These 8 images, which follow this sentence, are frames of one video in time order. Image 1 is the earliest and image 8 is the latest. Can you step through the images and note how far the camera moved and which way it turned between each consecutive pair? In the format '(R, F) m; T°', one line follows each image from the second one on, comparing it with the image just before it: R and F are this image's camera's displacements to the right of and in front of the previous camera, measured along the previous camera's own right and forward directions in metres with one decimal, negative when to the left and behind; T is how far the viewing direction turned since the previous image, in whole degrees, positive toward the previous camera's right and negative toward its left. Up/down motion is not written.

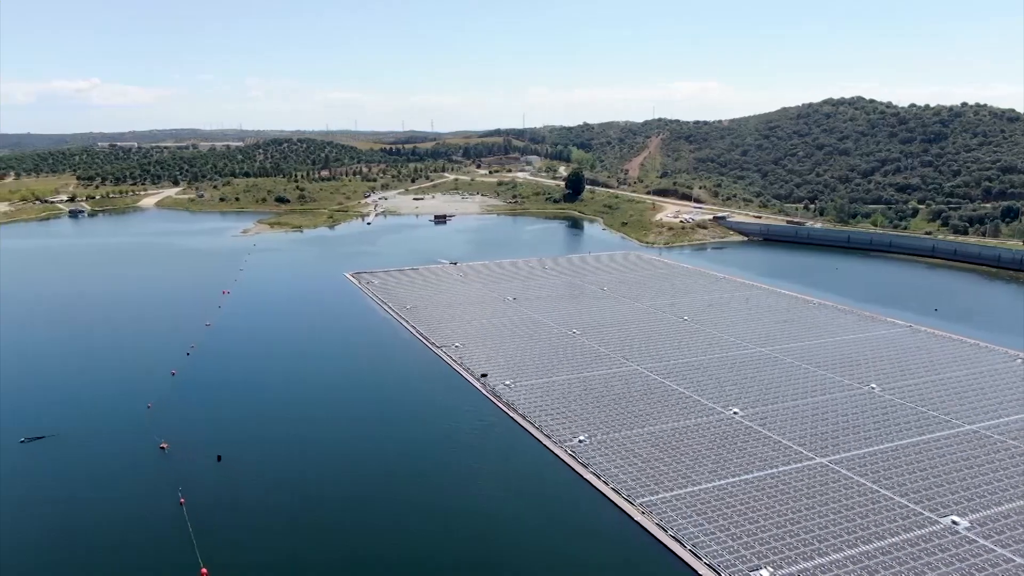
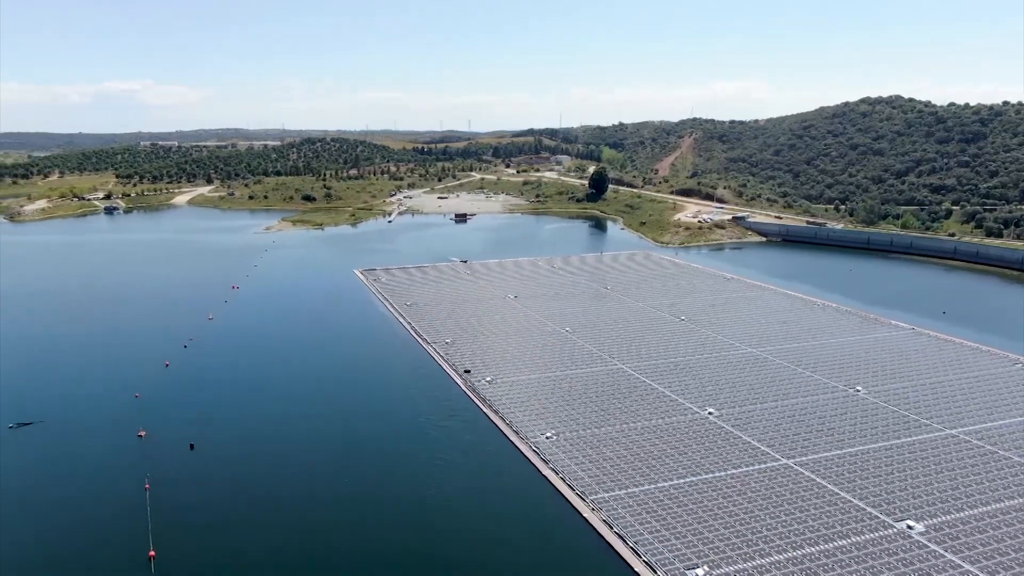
(+1.4, -0.1) m; -3°
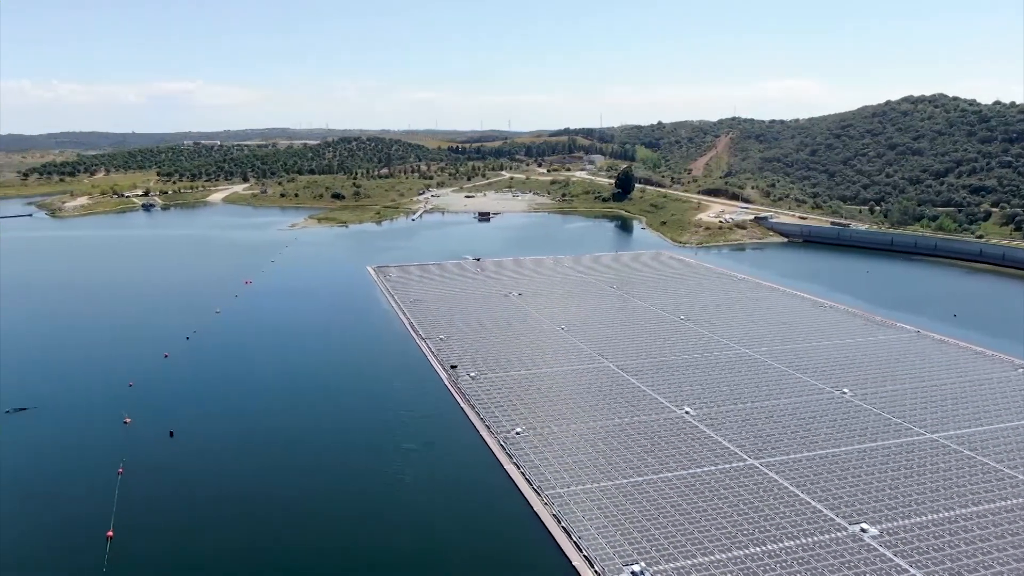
(+1.4, -0.1) m; -3°
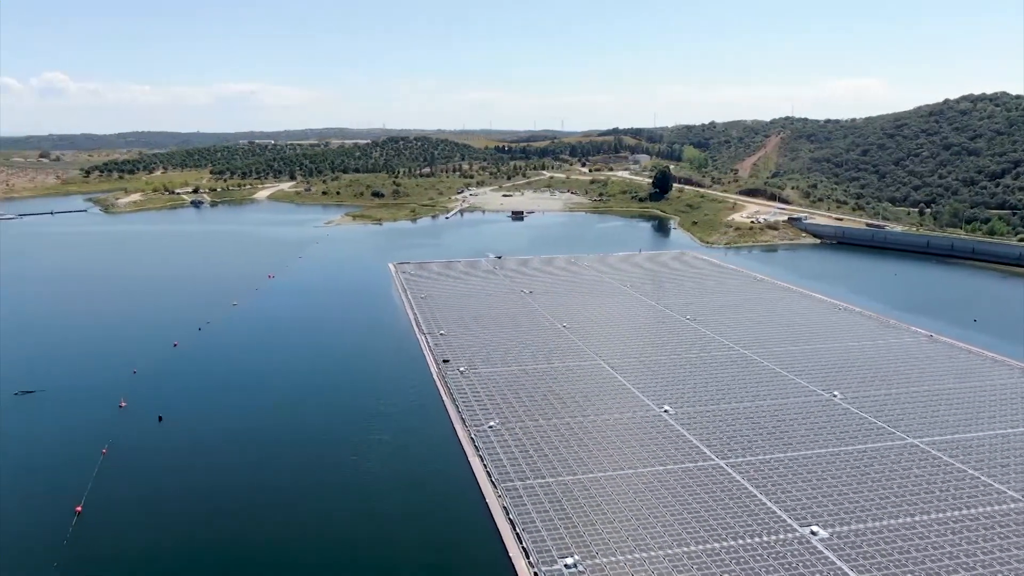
(+1.6, -0.1) m; -4°
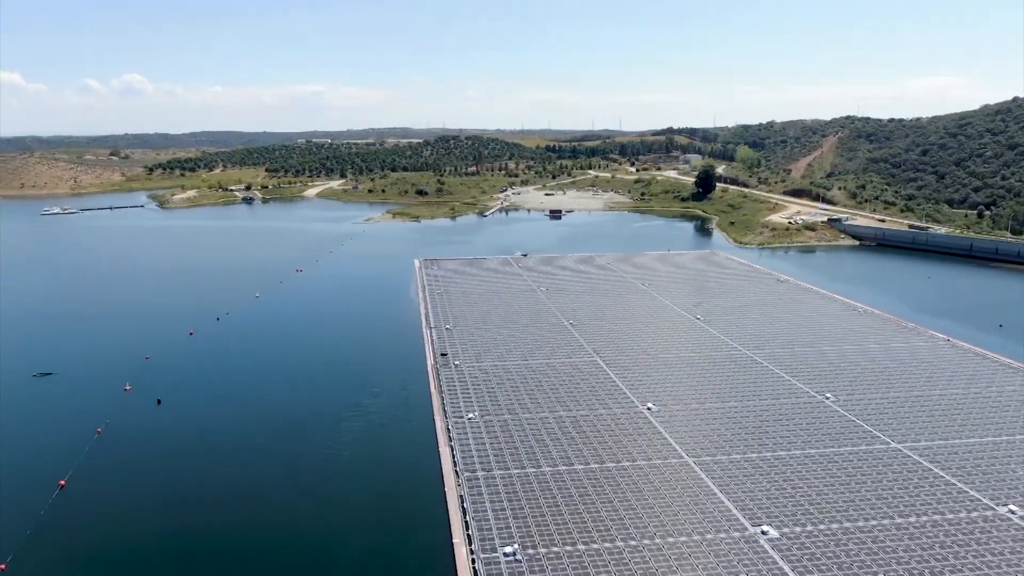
(+1.6, -0.1) m; -4°
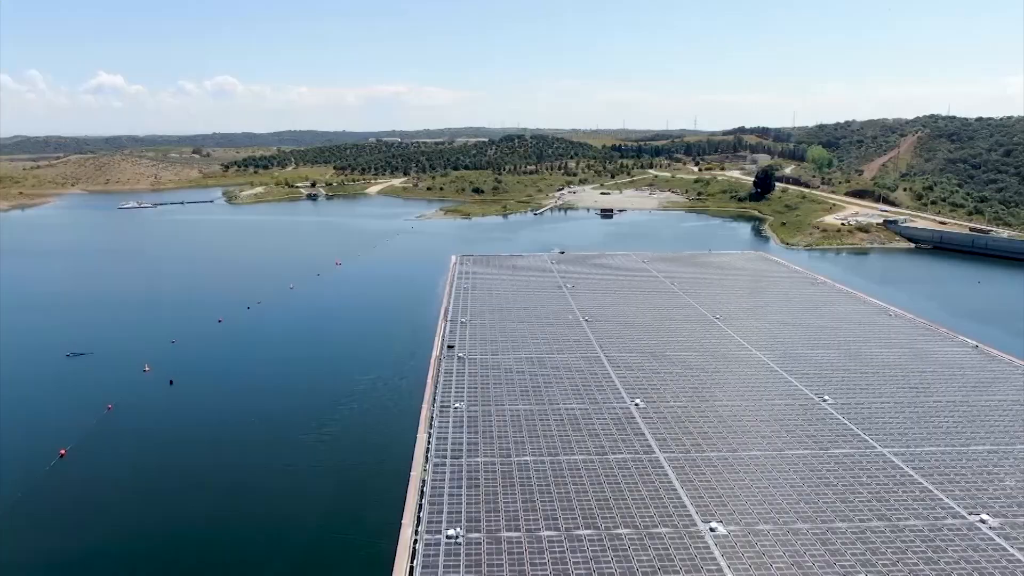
(+1.8, -0.1) m; -6°
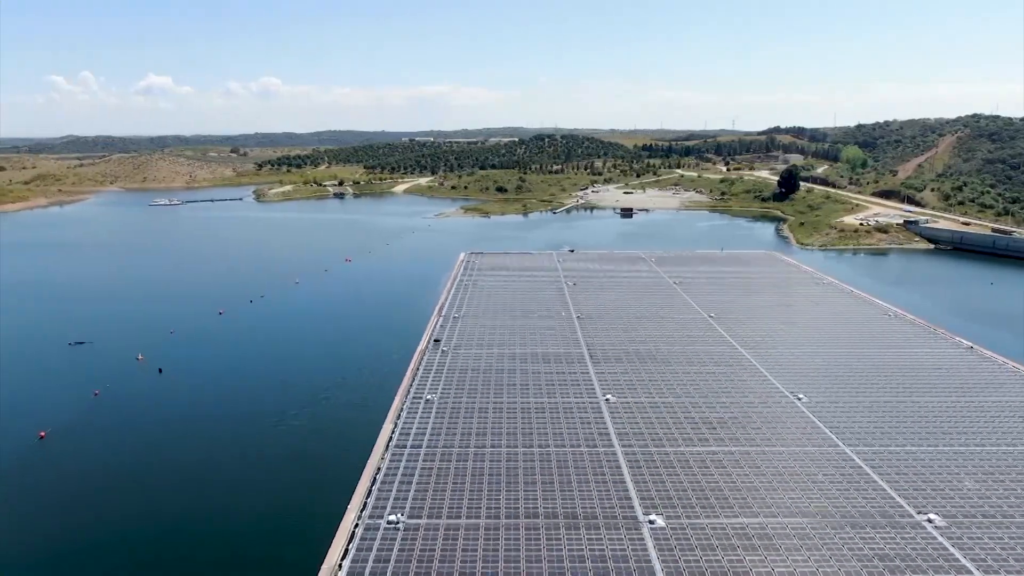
(+1.4, -0.1) m; -3°
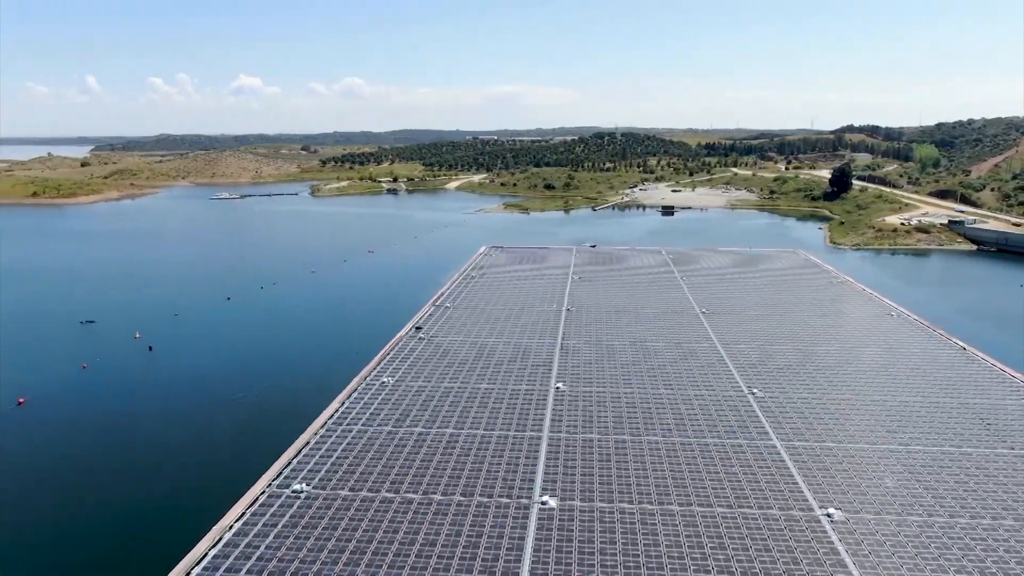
(+2.5, -0.1) m; -6°
